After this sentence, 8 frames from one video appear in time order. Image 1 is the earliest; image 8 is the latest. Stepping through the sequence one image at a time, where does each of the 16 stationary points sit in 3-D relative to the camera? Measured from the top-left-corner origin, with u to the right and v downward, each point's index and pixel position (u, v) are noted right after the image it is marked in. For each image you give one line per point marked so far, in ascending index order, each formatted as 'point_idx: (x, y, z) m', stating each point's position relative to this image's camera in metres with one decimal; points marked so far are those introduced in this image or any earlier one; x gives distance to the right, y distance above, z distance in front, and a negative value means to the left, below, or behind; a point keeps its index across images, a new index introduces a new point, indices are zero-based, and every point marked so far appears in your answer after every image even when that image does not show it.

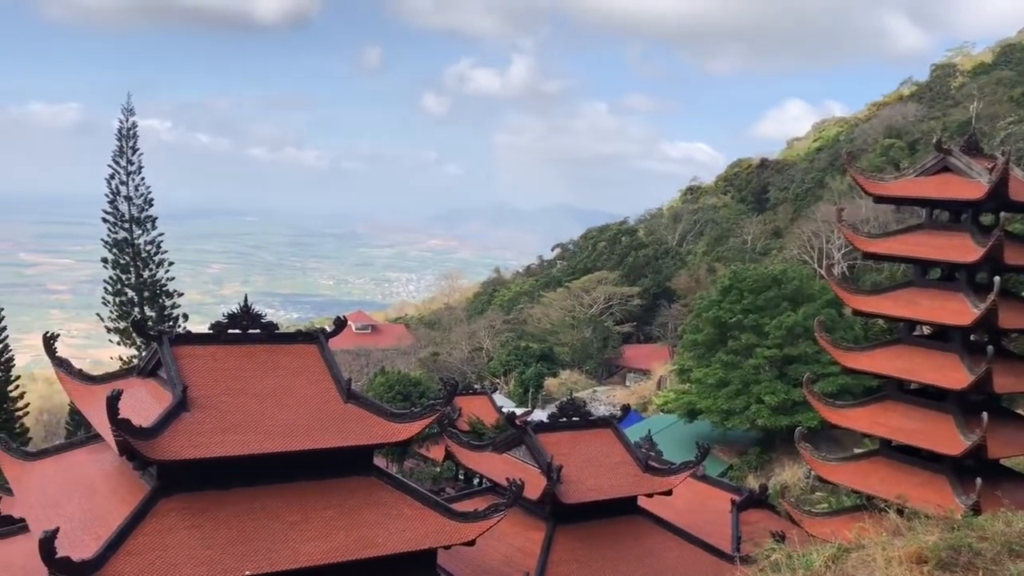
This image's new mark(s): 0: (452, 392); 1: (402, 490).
0: (-1.0, -1.7, +12.0) m
1: (-1.8, -3.3, +12.3) m
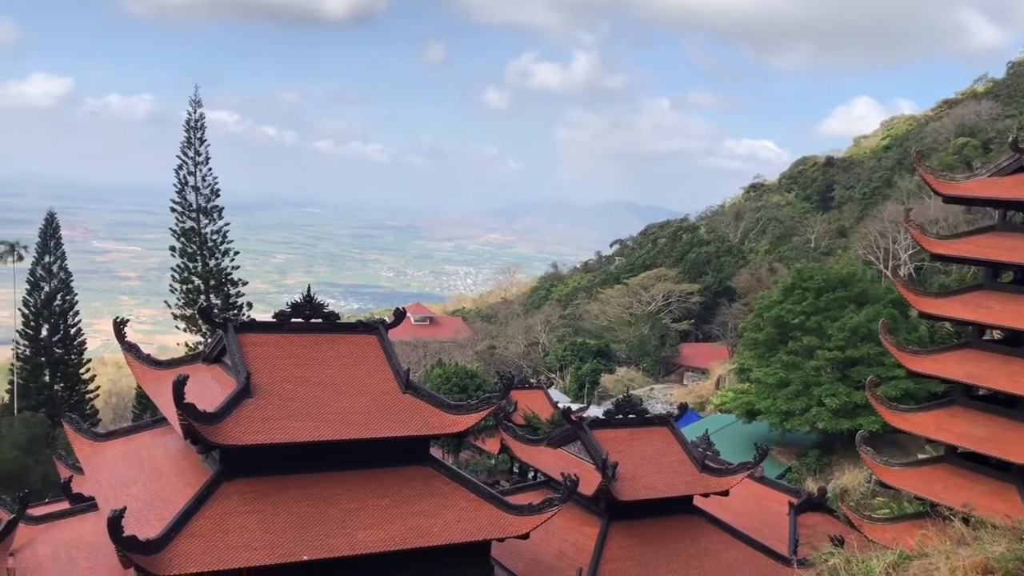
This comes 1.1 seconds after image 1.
0: (-0.1, -1.6, +12.0) m
1: (-0.9, -3.2, +12.3) m
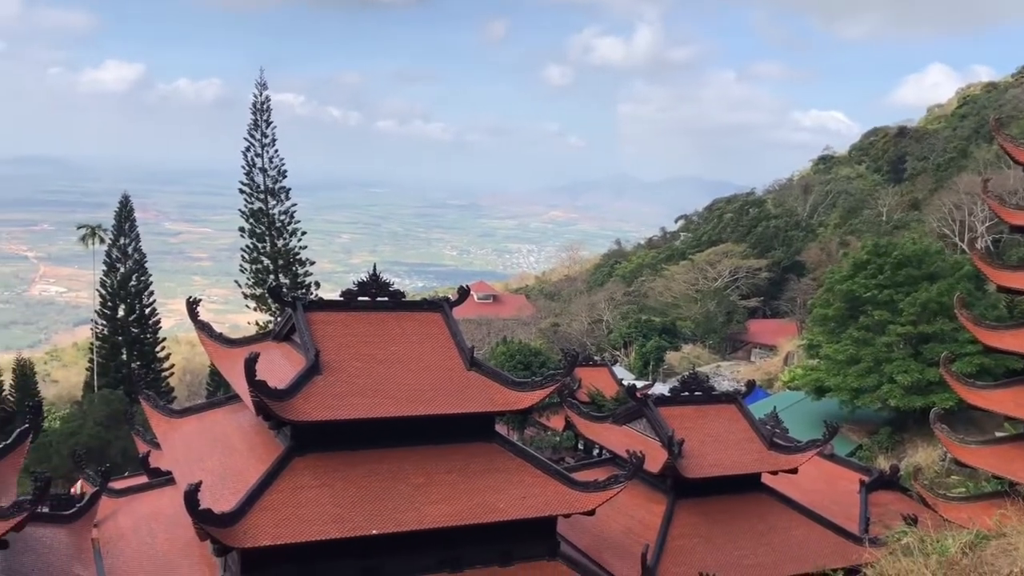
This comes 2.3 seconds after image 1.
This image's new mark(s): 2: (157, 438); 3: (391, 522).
0: (+1.0, -1.2, +12.0) m
1: (+0.2, -2.8, +12.4) m
2: (-6.3, -2.6, +13.5) m
3: (-1.8, -3.5, +11.0) m
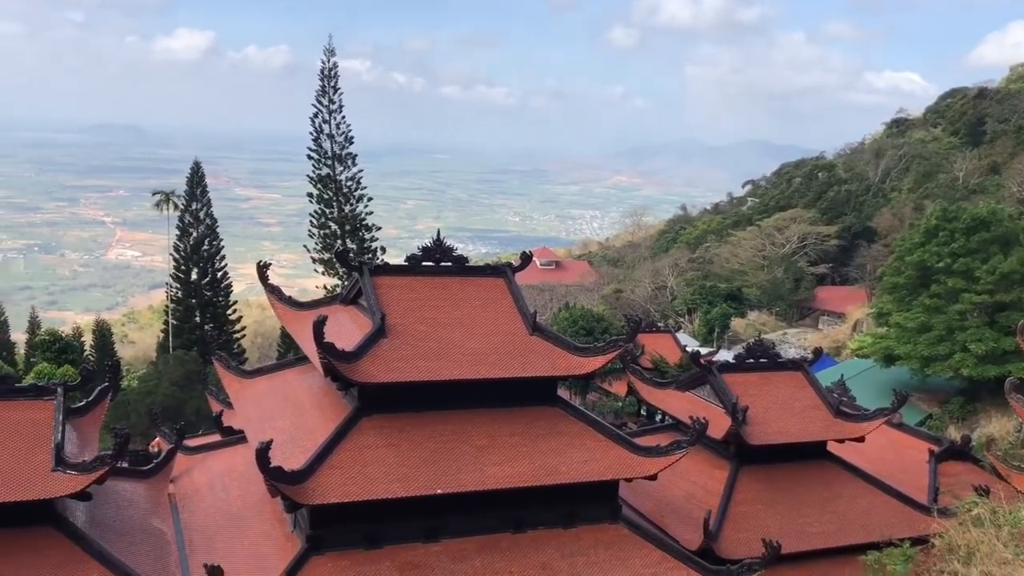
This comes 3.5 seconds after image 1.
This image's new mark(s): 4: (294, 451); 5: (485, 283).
0: (+2.0, -0.7, +12.0) m
1: (+1.2, -2.2, +12.5) m
2: (-5.2, -2.0, +13.9) m
3: (-0.8, -2.9, +11.2) m
4: (-3.3, -2.5, +11.4) m
5: (-0.4, +0.1, +13.1) m
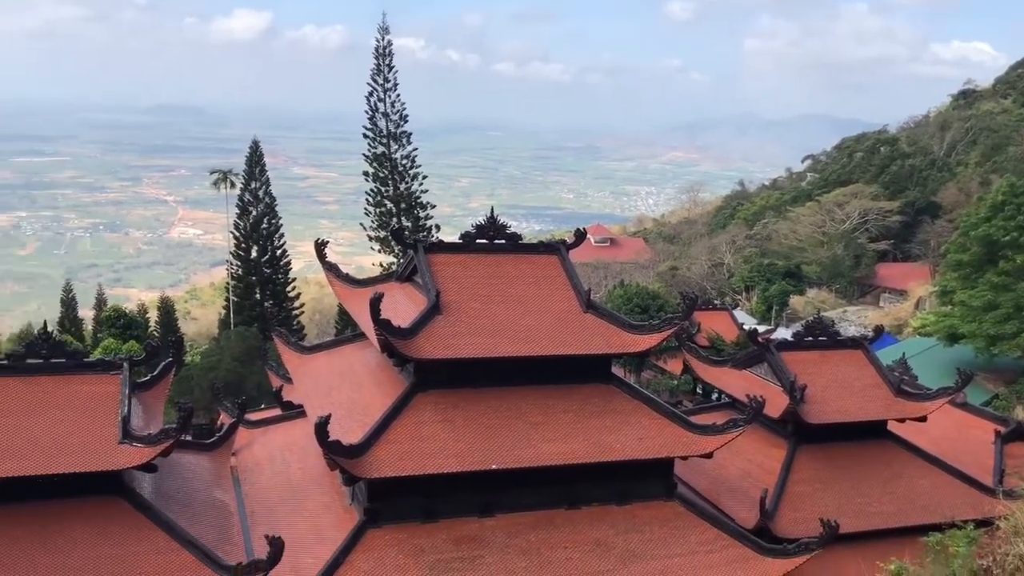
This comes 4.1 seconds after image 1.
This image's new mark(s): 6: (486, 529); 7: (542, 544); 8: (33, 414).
0: (+2.9, -0.3, +11.9) m
1: (+2.1, -1.9, +12.5) m
2: (-4.2, -1.6, +14.2) m
3: (0.0, -2.6, +11.3) m
4: (-2.5, -2.1, +11.6) m
5: (+0.5, +0.5, +13.1) m
6: (-0.4, -3.7, +11.6) m
7: (+0.5, -3.9, +11.4) m
8: (-7.3, -1.9, +11.3) m
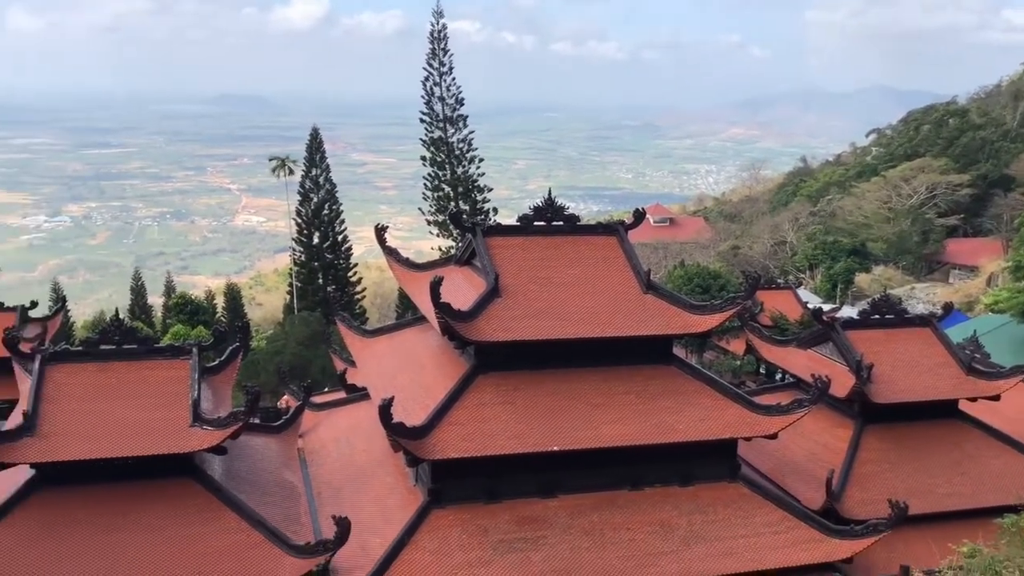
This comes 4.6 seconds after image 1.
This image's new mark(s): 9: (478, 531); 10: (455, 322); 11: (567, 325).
0: (+3.8, 0.0, +11.8) m
1: (+3.1, -1.5, +12.4) m
2: (-3.2, -1.3, +14.4) m
3: (+0.9, -2.3, +11.3) m
4: (-1.5, -1.9, +11.7) m
5: (+1.5, +0.8, +13.0) m
6: (+0.6, -3.5, +11.7) m
7: (+1.4, -3.6, +11.5) m
8: (-6.3, -1.7, +11.7) m
9: (-0.5, -3.7, +11.3) m
10: (-0.8, -0.5, +11.0) m
11: (+0.9, -0.6, +11.6) m
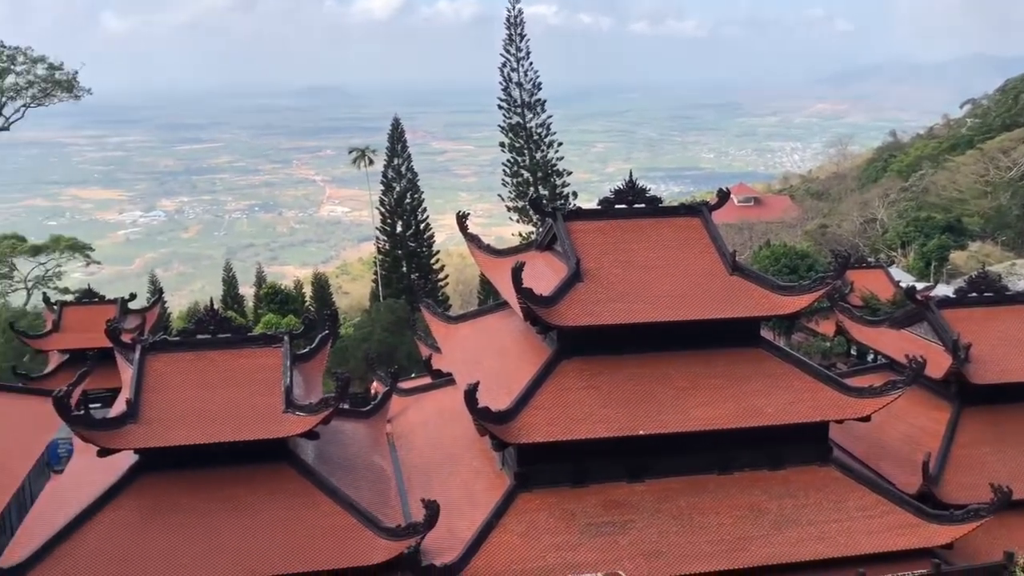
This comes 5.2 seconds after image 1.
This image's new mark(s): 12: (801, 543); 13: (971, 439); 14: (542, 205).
0: (+5.1, +0.4, +11.5) m
1: (+4.5, -1.2, +12.2) m
2: (-1.6, -1.1, +14.6) m
3: (+2.3, -2.0, +11.2) m
4: (-0.2, -1.6, +11.8) m
5: (+2.8, +1.1, +12.9) m
6: (+1.9, -3.2, +11.7) m
7: (+2.8, -3.4, +11.4) m
8: (-5.0, -1.6, +12.1) m
9: (+0.8, -3.4, +11.3) m
10: (+0.5, -0.3, +11.1) m
11: (+2.2, -0.3, +11.6) m
12: (+4.2, -3.7, +10.8) m
13: (+7.1, -2.3, +11.6) m
14: (+0.5, +1.4, +12.4) m
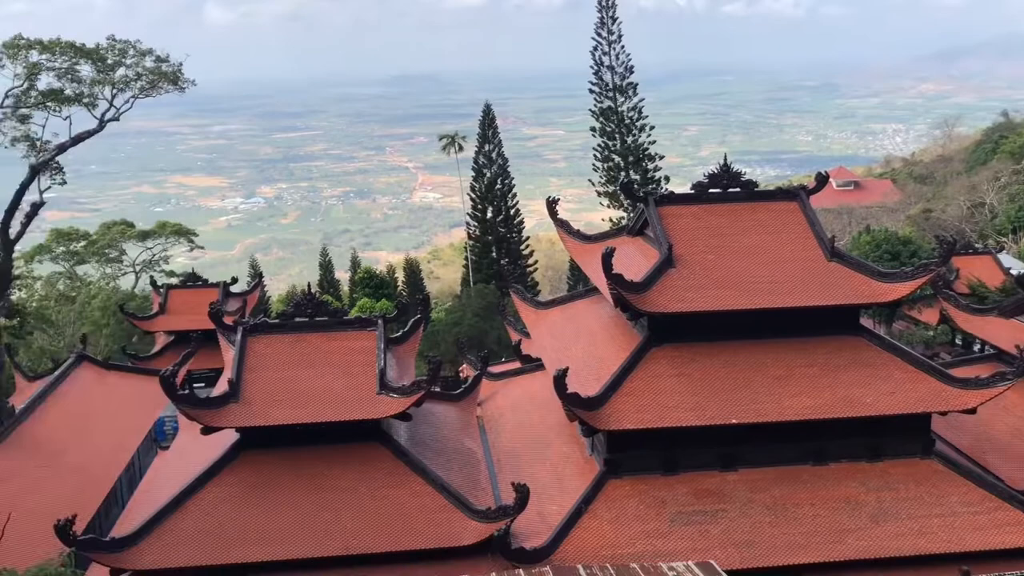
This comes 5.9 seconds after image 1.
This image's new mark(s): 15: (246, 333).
0: (+6.5, +0.6, +11.1) m
1: (+5.9, -1.0, +11.8) m
2: (0.0, -0.8, +14.7) m
3: (+3.6, -1.8, +11.1) m
4: (+1.3, -1.4, +11.8) m
5: (+4.4, +1.3, +12.6) m
6: (+3.3, -3.0, +11.6) m
7: (+4.2, -3.2, +11.2) m
8: (-3.5, -1.3, +12.5) m
9: (+2.2, -3.2, +11.3) m
10: (+1.8, -0.1, +11.0) m
11: (+3.6, -0.1, +11.4) m
12: (+5.5, -3.5, +10.5) m
13: (+8.5, -2.2, +11.1) m
14: (+2.0, +1.6, +12.3) m
15: (-4.5, -0.8, +12.8) m
